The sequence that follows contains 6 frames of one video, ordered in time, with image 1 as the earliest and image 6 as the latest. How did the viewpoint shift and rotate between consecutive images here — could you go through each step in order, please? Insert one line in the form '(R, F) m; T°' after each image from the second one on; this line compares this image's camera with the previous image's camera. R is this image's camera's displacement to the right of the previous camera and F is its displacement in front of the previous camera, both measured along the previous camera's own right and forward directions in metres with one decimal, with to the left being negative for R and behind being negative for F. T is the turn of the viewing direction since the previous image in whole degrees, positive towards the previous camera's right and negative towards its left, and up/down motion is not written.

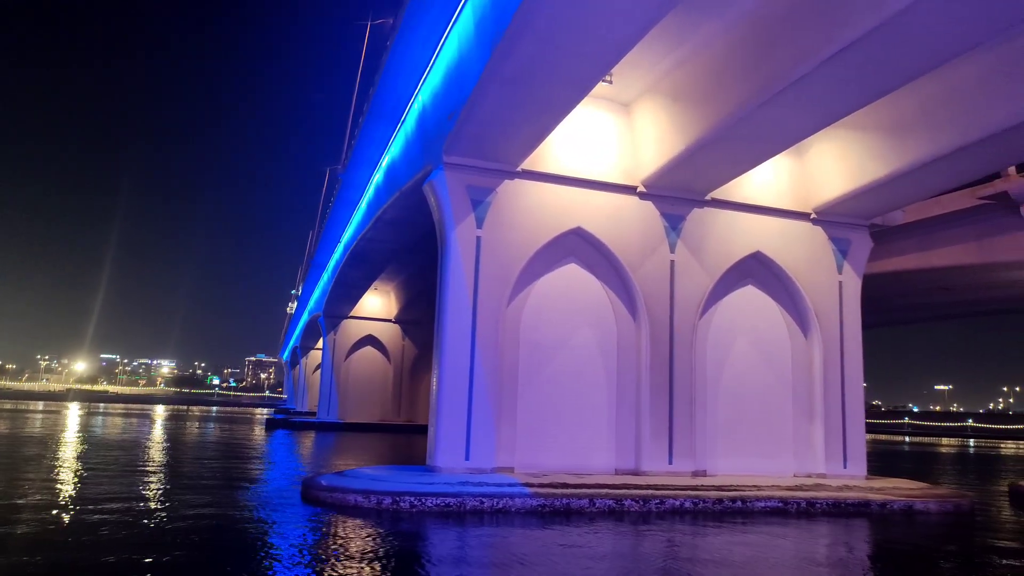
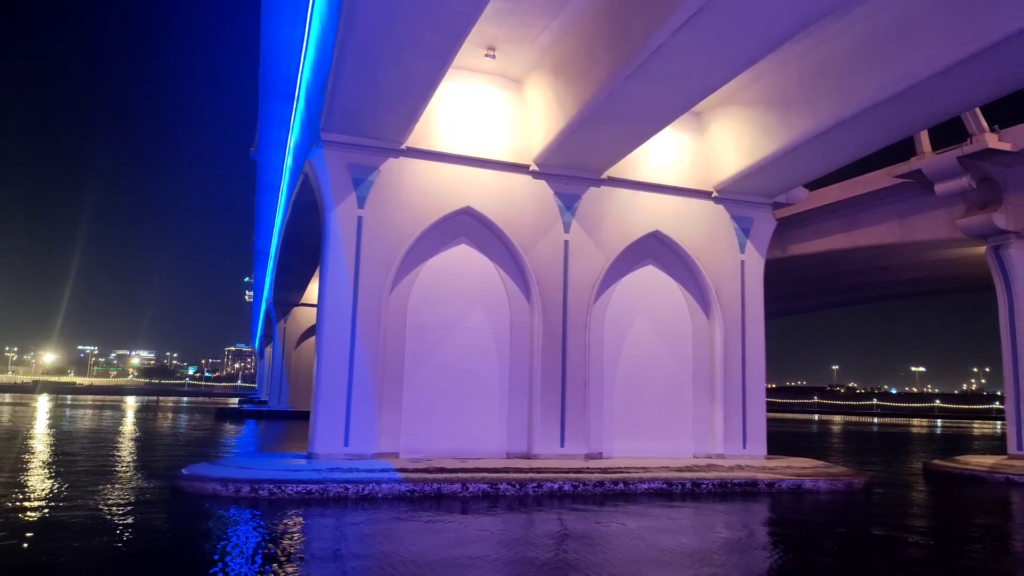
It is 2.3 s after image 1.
(+1.5, +0.3) m; +1°
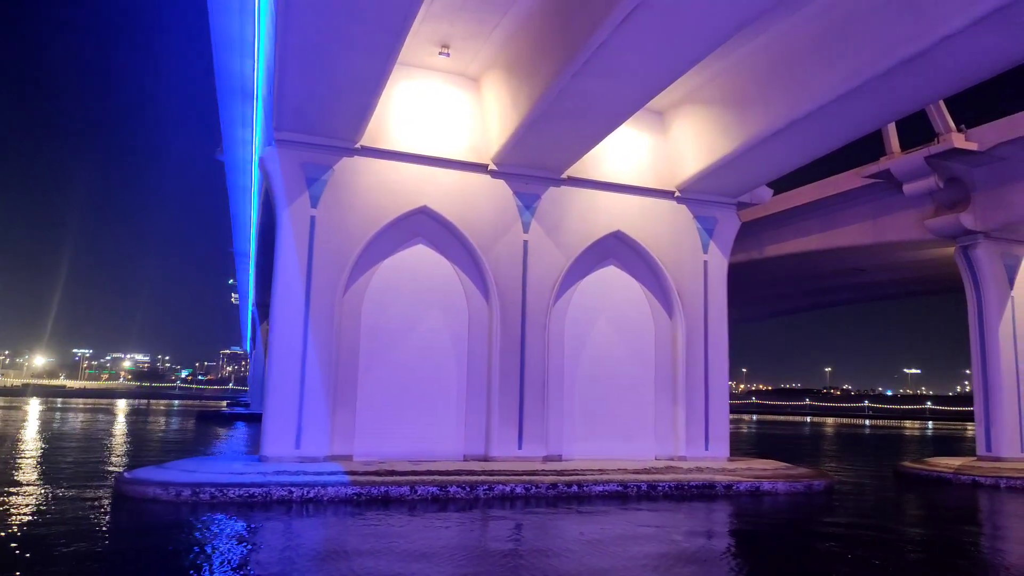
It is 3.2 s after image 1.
(+0.6, +0.1) m; 0°
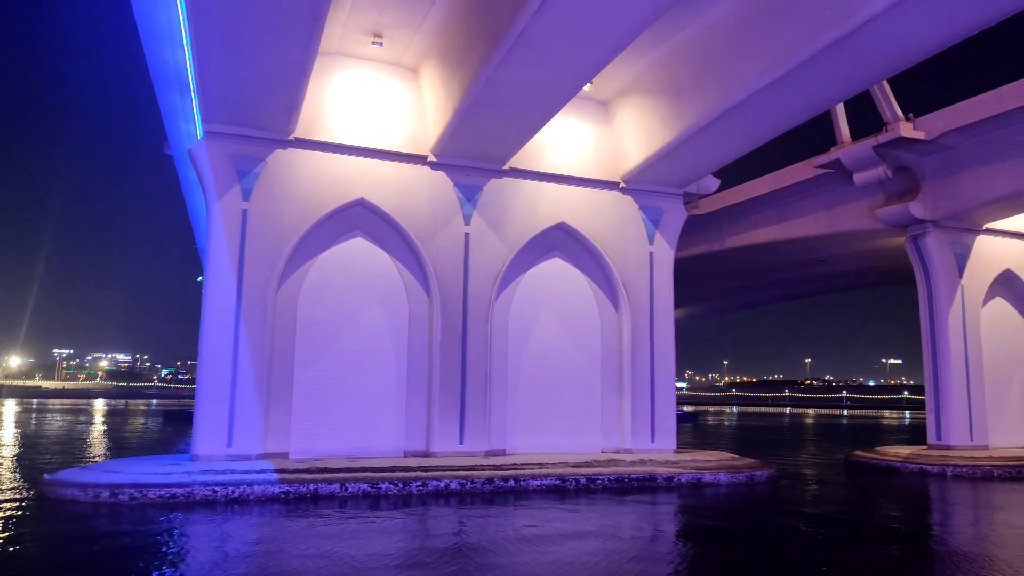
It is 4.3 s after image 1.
(+0.7, +0.1) m; +1°
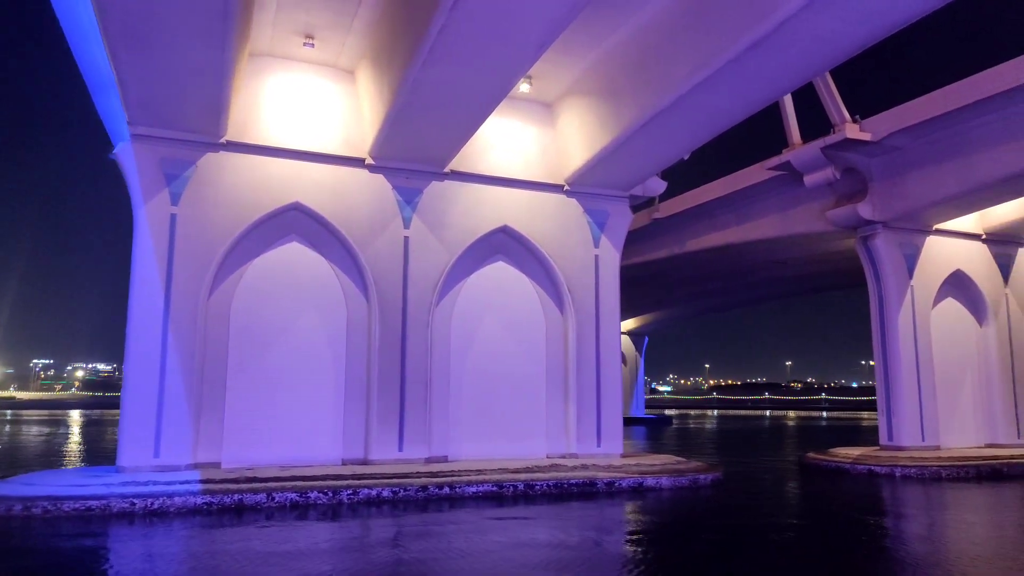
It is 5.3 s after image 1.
(+0.7, +0.1) m; +1°
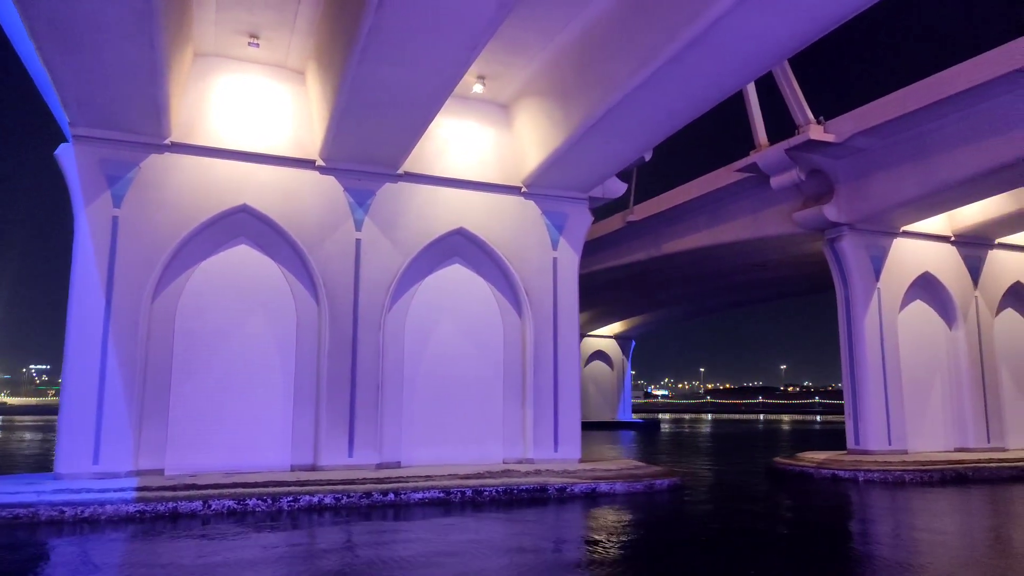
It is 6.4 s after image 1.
(+0.7, +0.2) m; 0°
